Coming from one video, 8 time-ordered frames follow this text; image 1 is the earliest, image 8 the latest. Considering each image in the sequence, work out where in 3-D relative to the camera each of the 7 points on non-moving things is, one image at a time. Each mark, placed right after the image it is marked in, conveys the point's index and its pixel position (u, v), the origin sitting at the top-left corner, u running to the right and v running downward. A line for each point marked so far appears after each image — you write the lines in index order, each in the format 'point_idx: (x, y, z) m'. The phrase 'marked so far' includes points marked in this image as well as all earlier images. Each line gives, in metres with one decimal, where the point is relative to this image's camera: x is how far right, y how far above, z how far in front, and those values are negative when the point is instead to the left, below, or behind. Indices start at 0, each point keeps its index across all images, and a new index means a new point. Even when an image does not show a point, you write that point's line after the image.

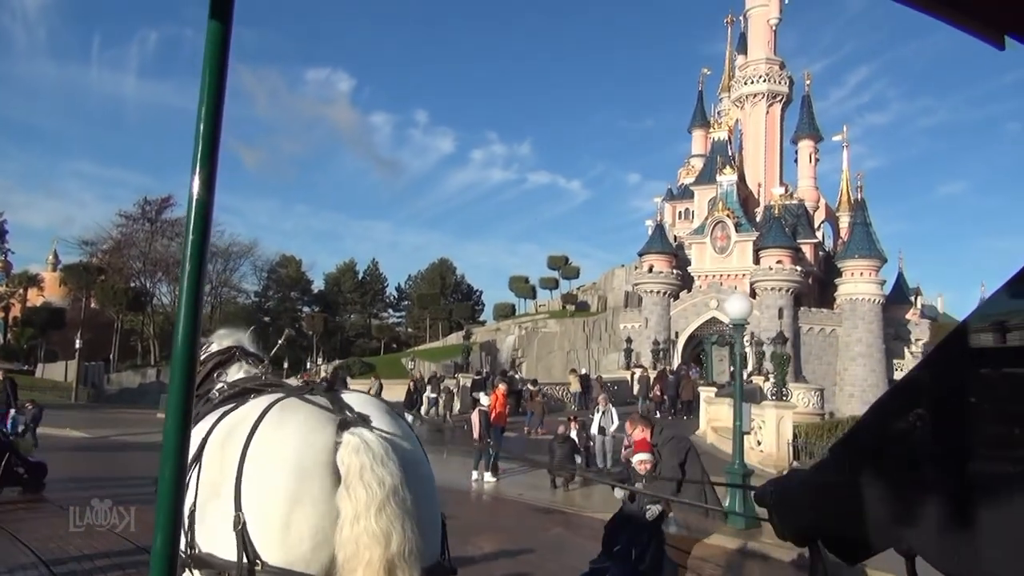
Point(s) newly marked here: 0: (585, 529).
0: (+0.9, -2.9, +9.8) m
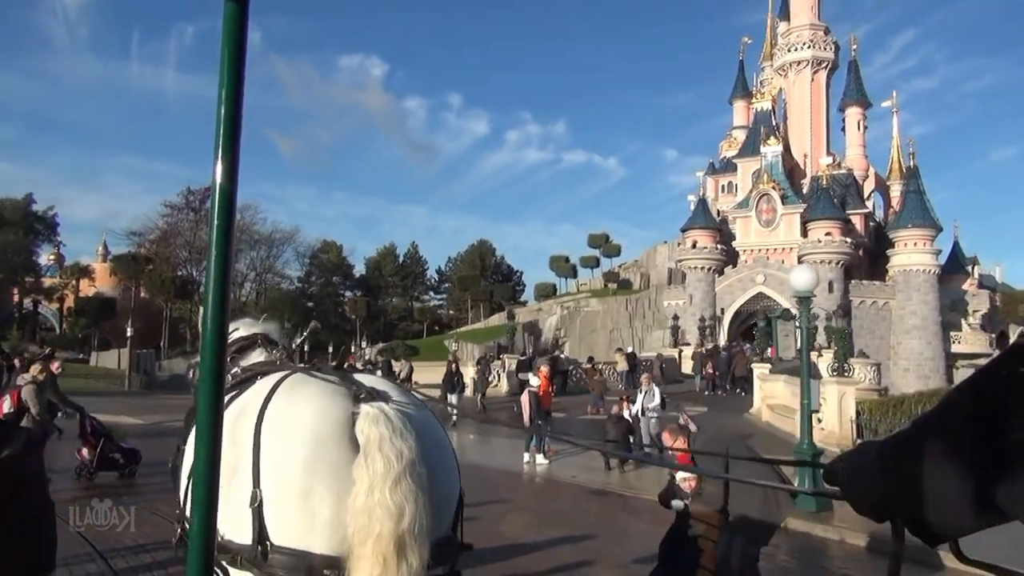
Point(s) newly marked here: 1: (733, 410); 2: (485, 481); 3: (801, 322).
0: (+1.5, -2.6, +9.5) m
1: (+4.7, -2.6, +17.5) m
2: (-0.4, -2.7, +11.5) m
3: (+2.9, -0.3, +8.1) m
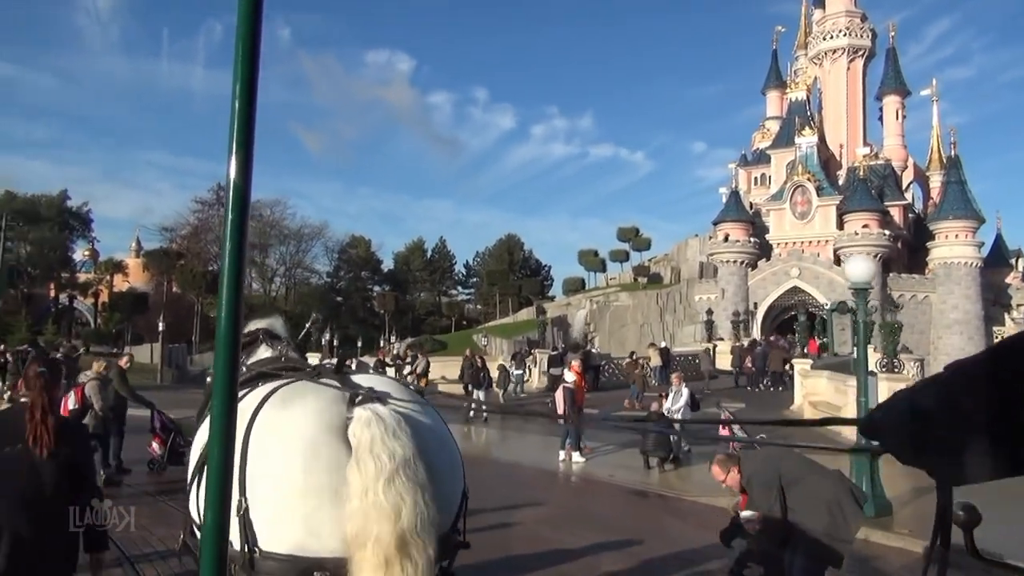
0: (+2.0, -2.5, +9.1) m
1: (+5.4, -2.5, +17.0) m
2: (+0.1, -2.6, +11.2) m
3: (+3.2, -0.3, +7.7) m
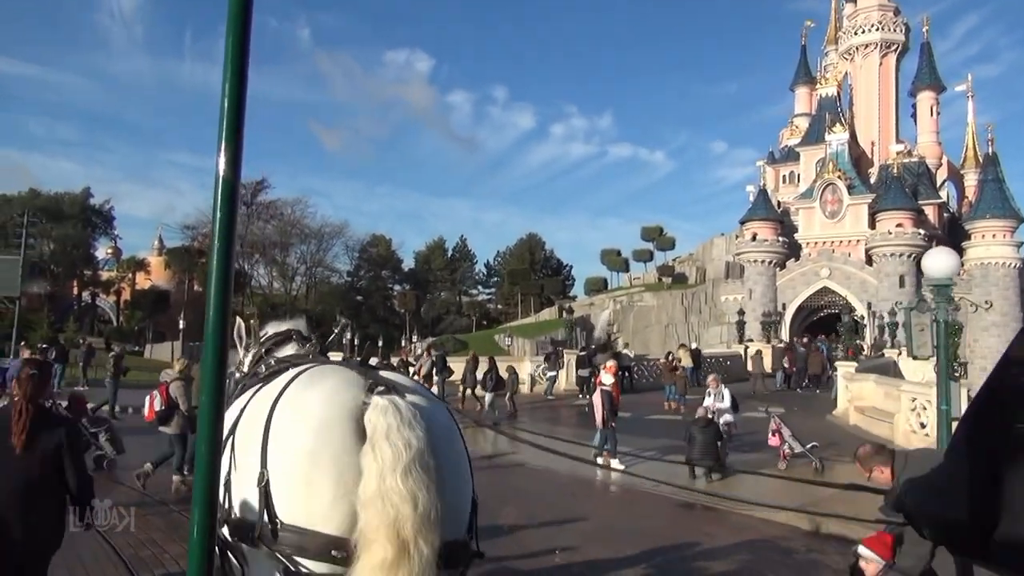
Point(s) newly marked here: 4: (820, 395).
0: (+2.4, -2.5, +8.4) m
1: (+6.0, -2.5, +16.2) m
2: (+0.6, -2.6, +10.6) m
3: (+3.6, -0.2, +7.0) m
4: (+6.8, -2.4, +18.1) m
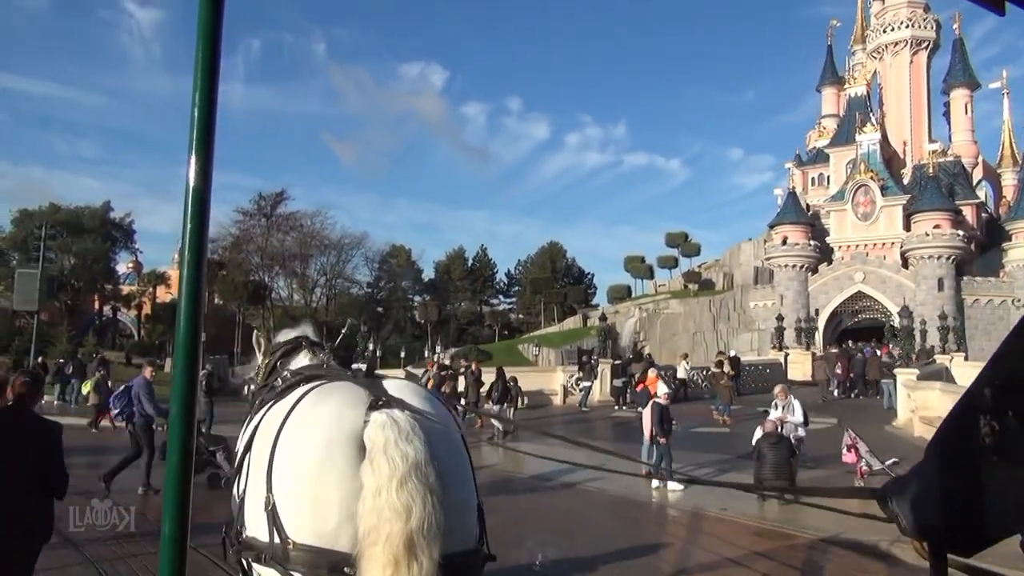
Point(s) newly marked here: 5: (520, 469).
0: (+2.9, -2.5, +7.5) m
1: (+6.7, -2.5, +15.2) m
2: (+1.2, -2.6, +9.7) m
3: (+4.1, -0.2, +6.1) m
4: (+7.6, -2.4, +17.1) m
5: (+0.1, -2.8, +12.7) m
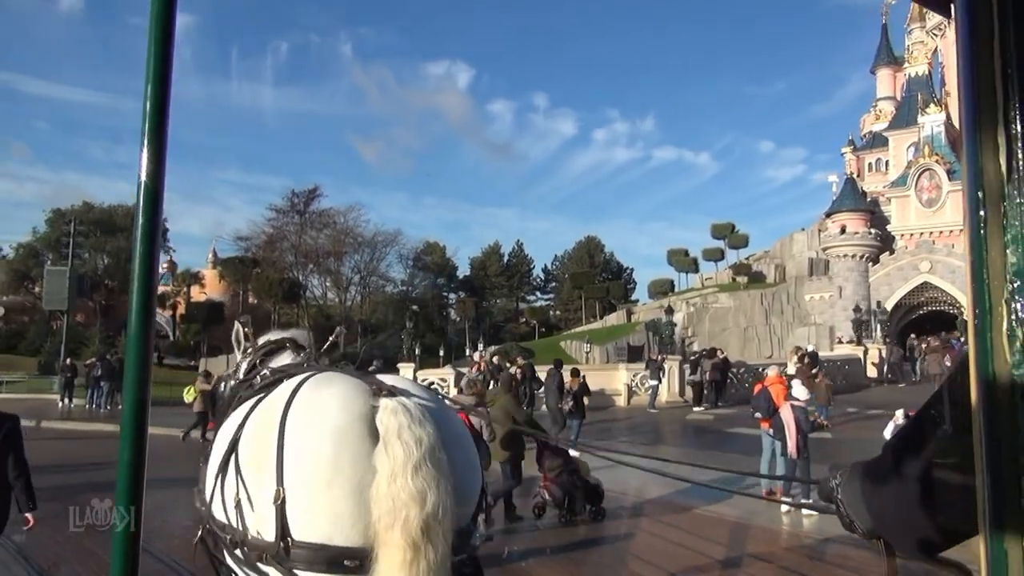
0: (+3.9, -2.3, +5.7) m
1: (+7.9, -2.2, +13.3) m
2: (+2.2, -2.4, +8.0) m
3: (+5.0, 0.0, +4.2) m
4: (+8.9, -2.2, +15.1) m
5: (+1.3, -2.6, +11.1) m
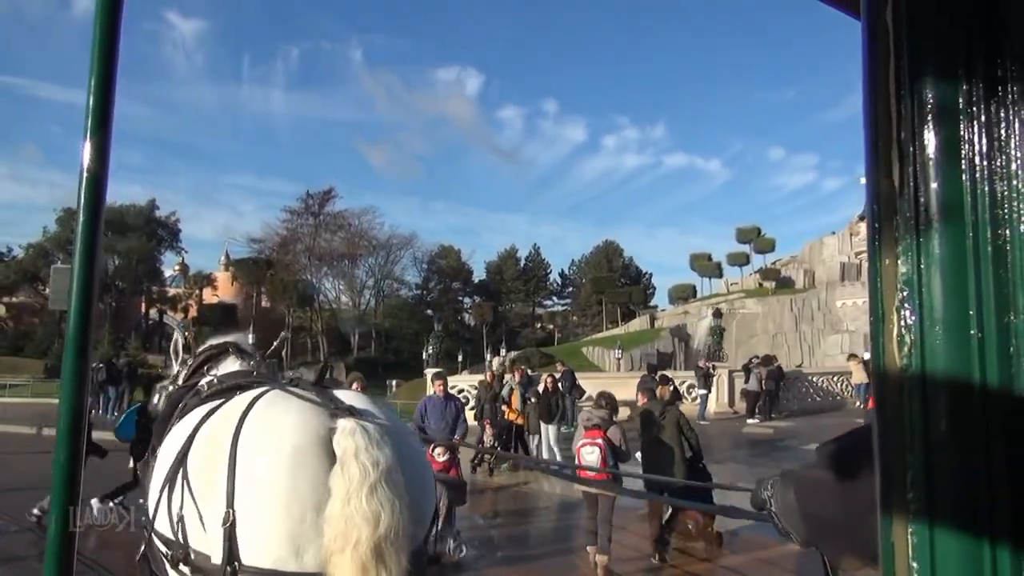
0: (+4.5, -2.2, +4.3) m
1: (+8.7, -2.3, +11.9) m
2: (+2.9, -2.4, +6.6) m
3: (+5.7, +0.1, +2.9) m
4: (+9.6, -2.2, +13.7) m
5: (+2.0, -2.6, +9.7) m
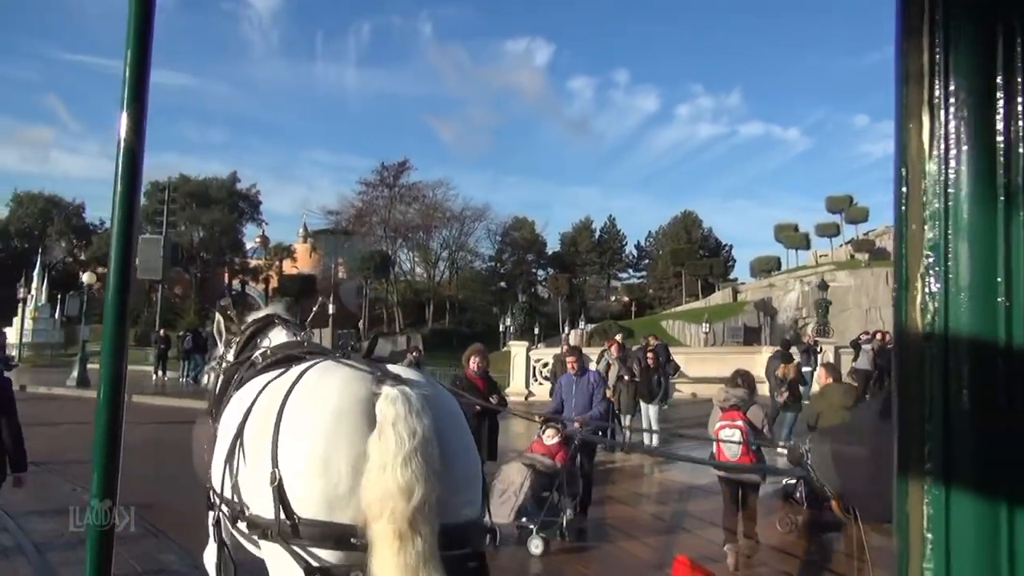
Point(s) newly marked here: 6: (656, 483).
0: (+5.2, -2.1, +3.2) m
1: (+10.0, -1.9, +10.4) m
2: (+3.8, -2.2, +5.6) m
3: (+6.2, +0.2, +1.6) m
4: (+11.1, -1.8, +12.1) m
5: (+3.1, -2.3, +8.8) m
6: (+2.0, -2.8, +11.9) m
